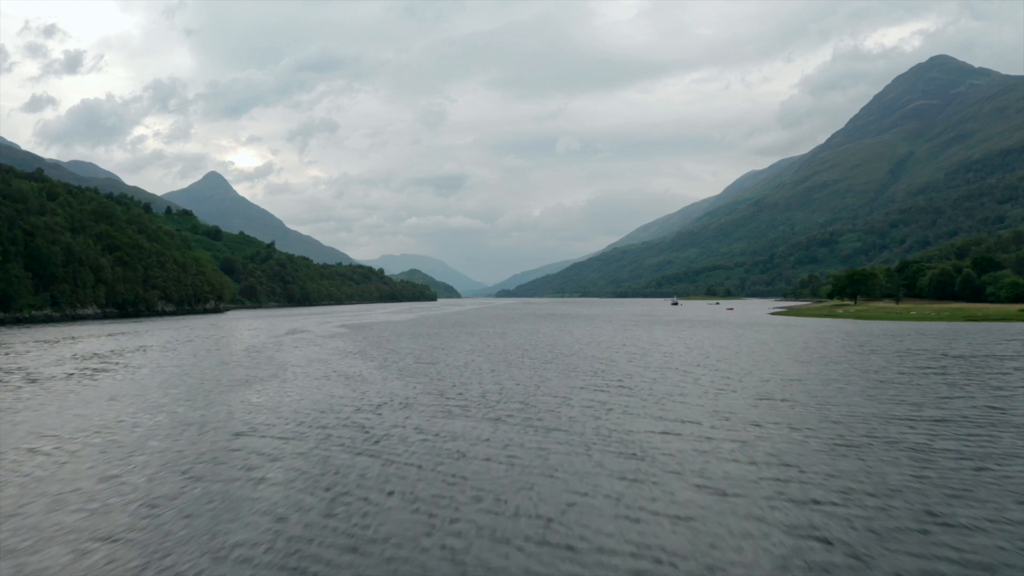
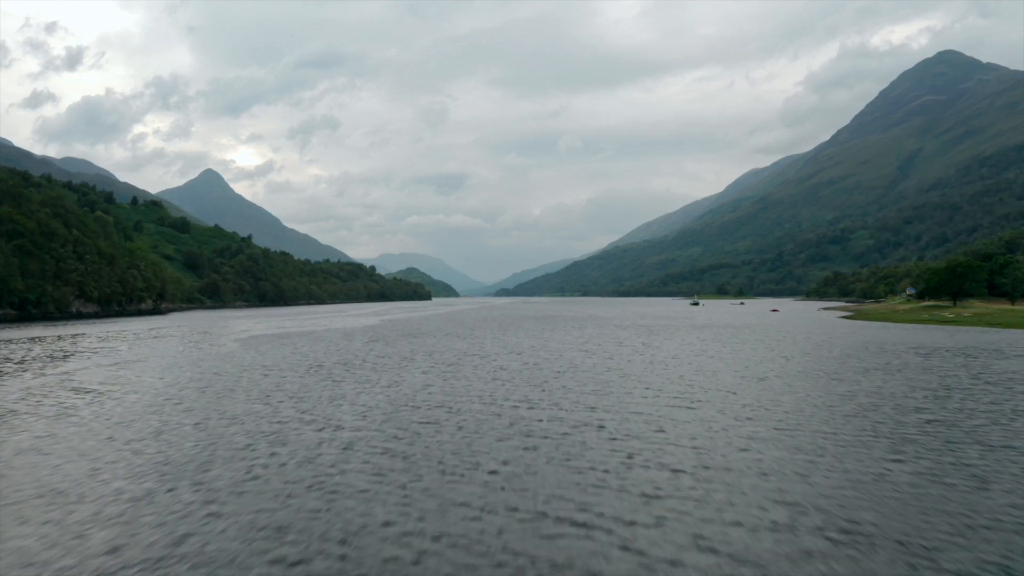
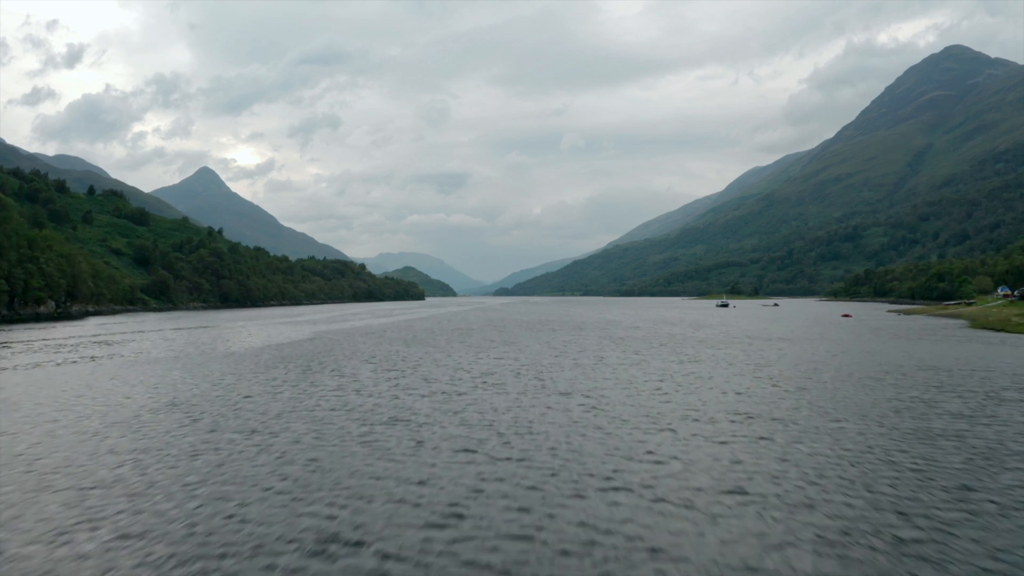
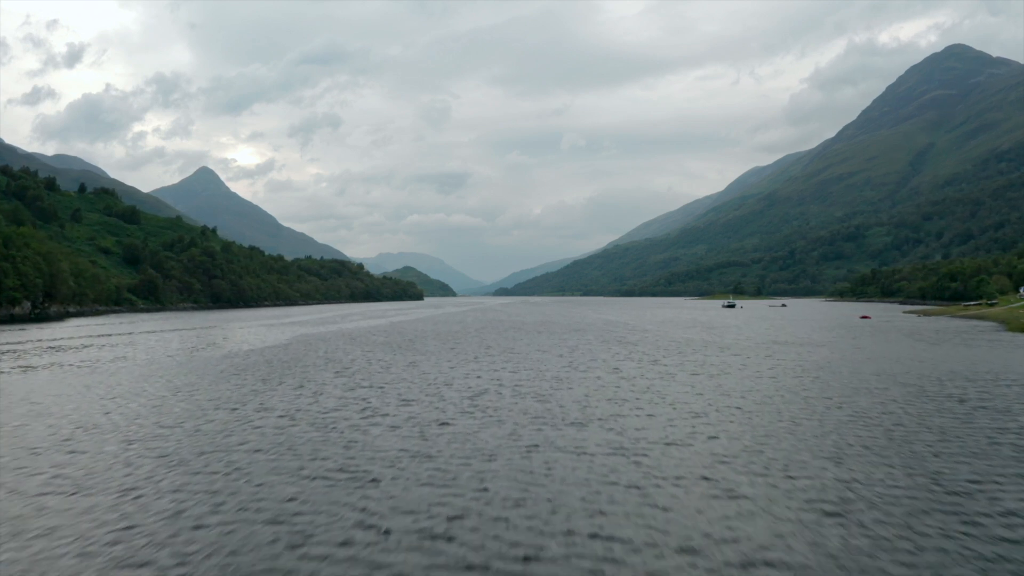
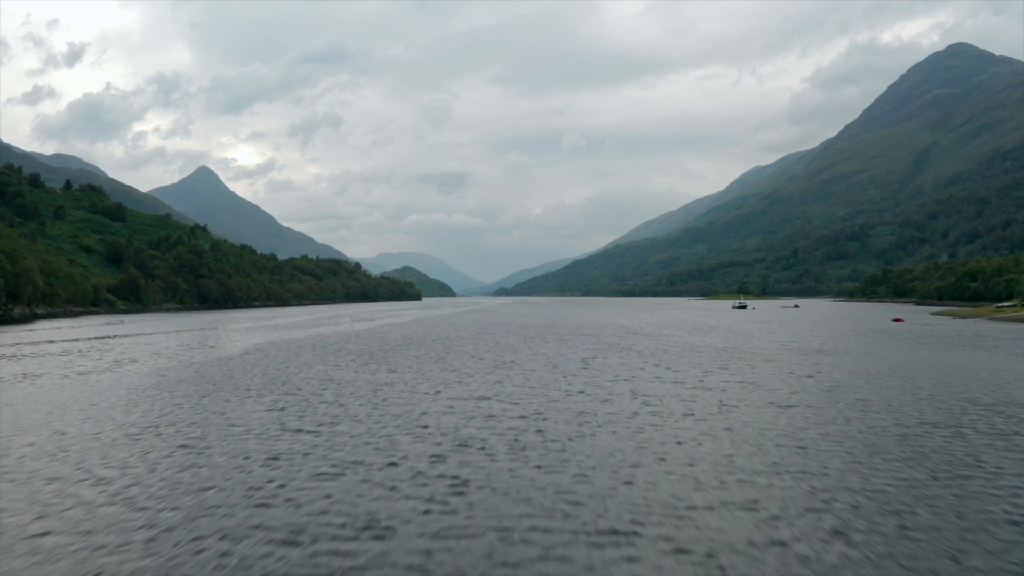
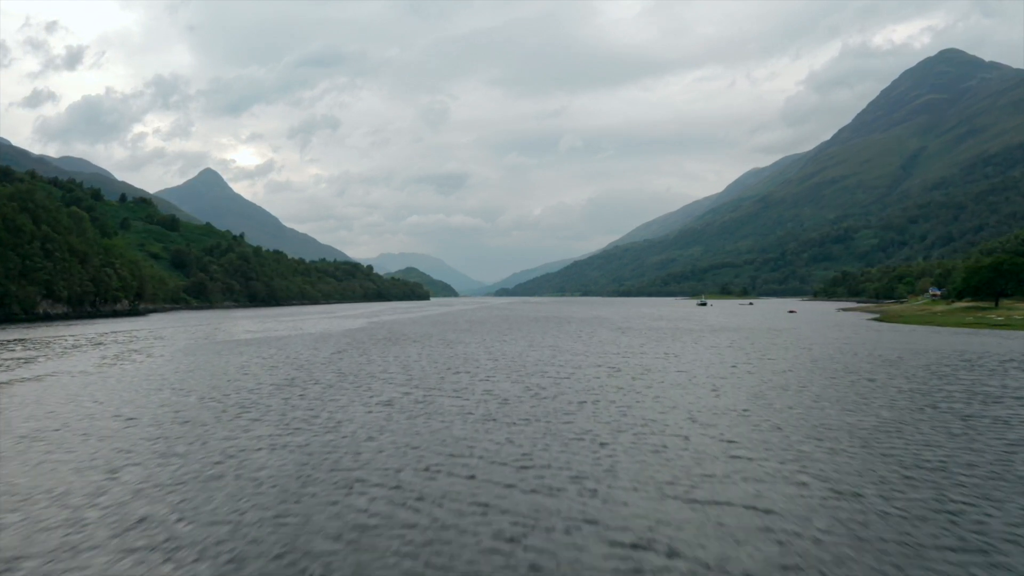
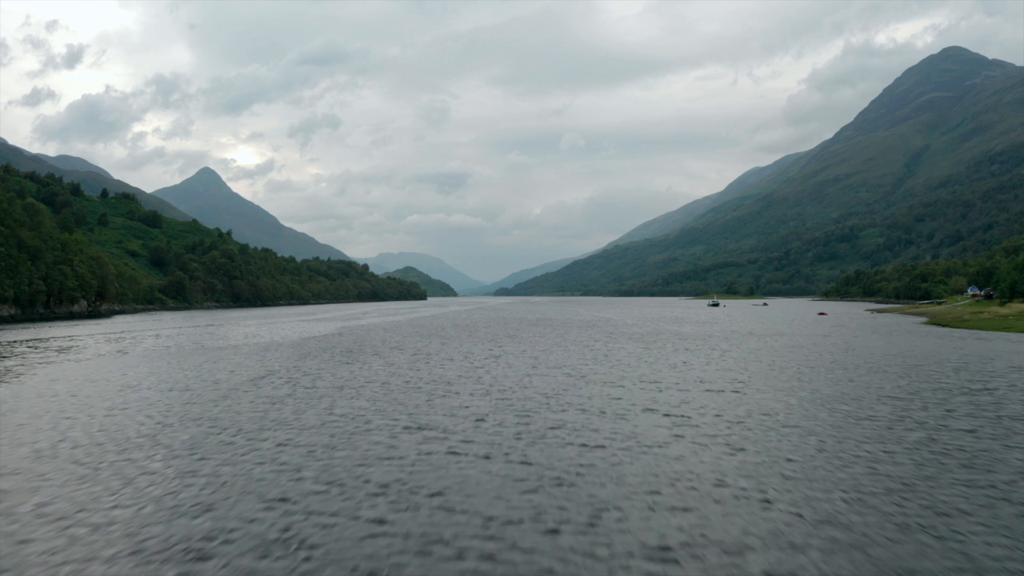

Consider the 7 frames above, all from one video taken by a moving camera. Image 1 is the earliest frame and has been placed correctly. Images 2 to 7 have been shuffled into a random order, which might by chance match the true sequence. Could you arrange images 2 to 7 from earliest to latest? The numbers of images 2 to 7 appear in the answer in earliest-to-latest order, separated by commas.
2, 6, 7, 3, 4, 5
